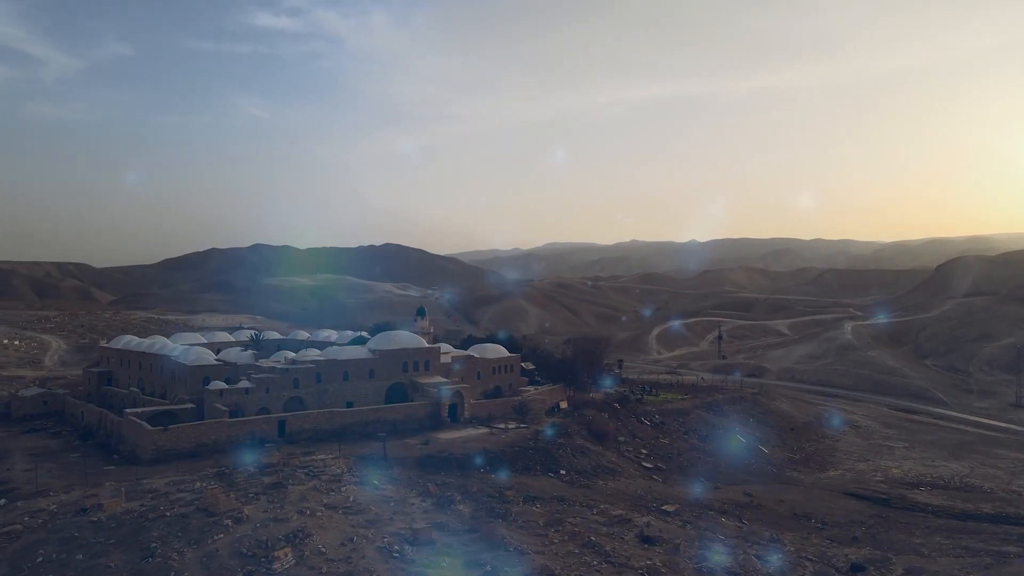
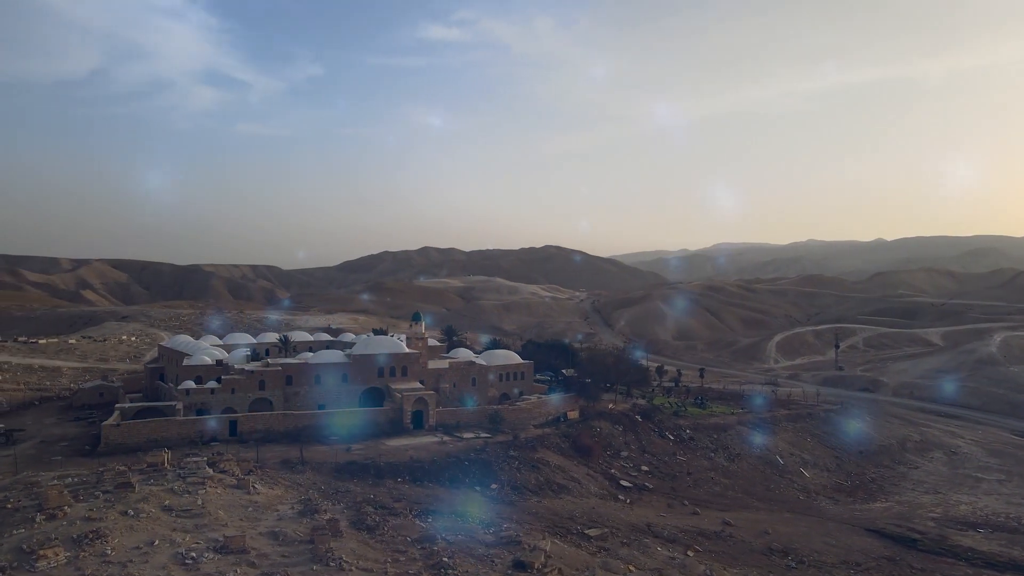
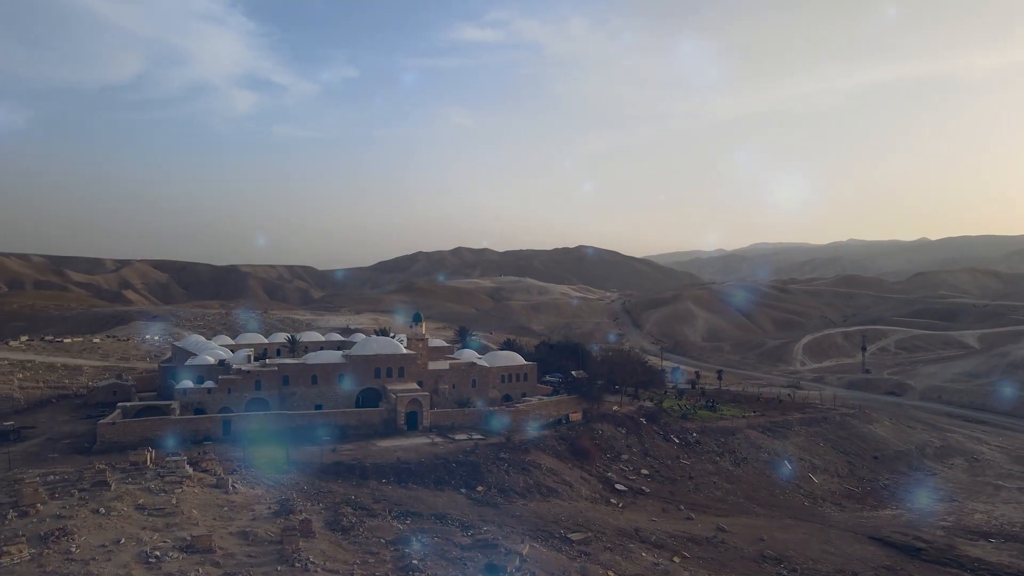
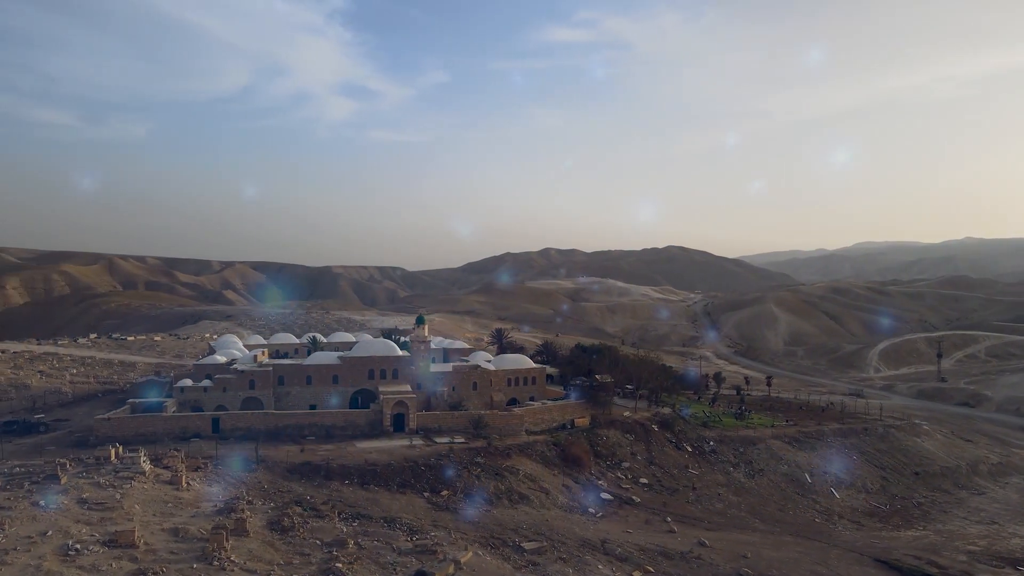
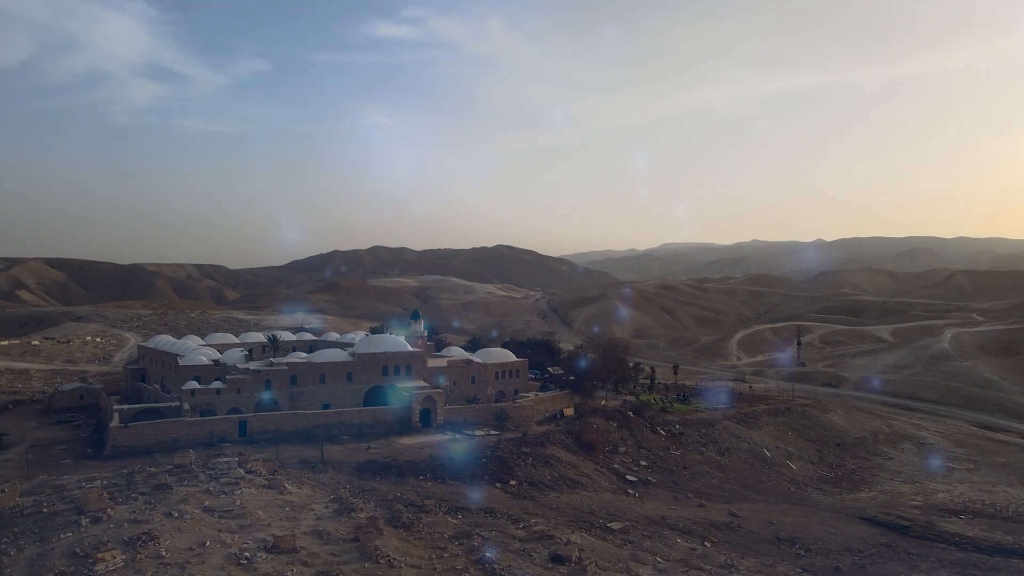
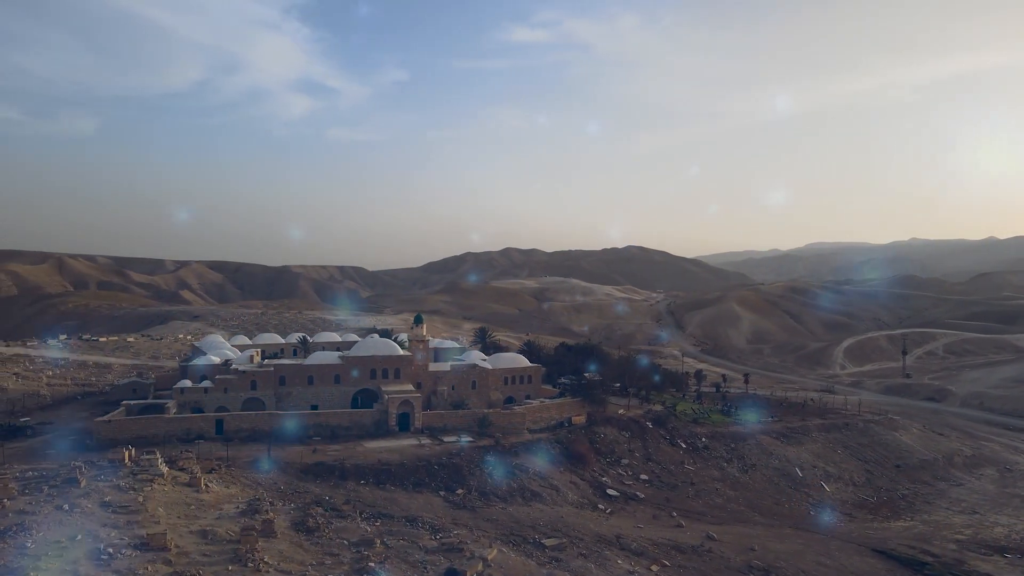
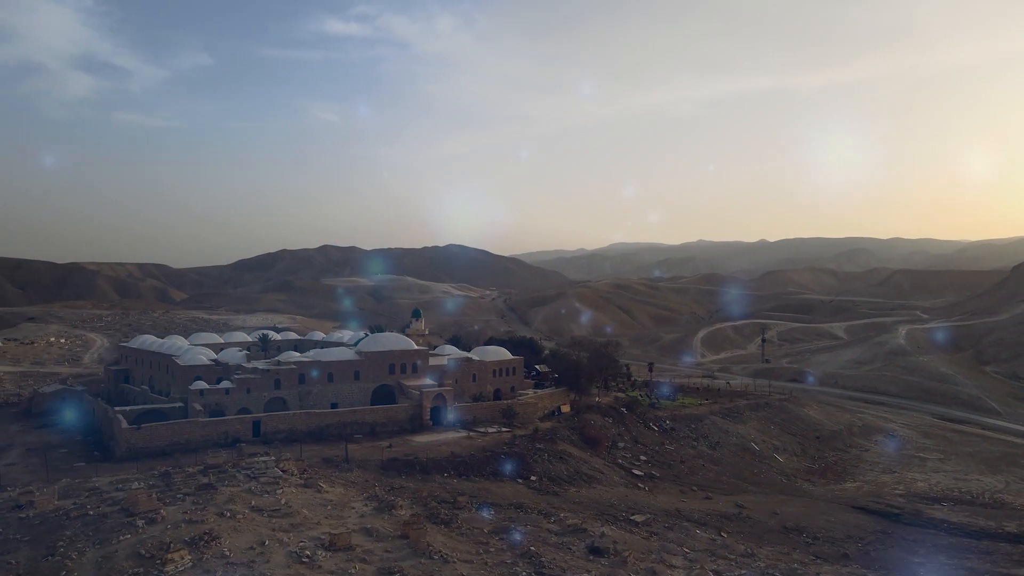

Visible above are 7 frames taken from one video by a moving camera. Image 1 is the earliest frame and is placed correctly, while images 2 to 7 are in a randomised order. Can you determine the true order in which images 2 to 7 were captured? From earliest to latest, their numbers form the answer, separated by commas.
7, 5, 2, 3, 6, 4
